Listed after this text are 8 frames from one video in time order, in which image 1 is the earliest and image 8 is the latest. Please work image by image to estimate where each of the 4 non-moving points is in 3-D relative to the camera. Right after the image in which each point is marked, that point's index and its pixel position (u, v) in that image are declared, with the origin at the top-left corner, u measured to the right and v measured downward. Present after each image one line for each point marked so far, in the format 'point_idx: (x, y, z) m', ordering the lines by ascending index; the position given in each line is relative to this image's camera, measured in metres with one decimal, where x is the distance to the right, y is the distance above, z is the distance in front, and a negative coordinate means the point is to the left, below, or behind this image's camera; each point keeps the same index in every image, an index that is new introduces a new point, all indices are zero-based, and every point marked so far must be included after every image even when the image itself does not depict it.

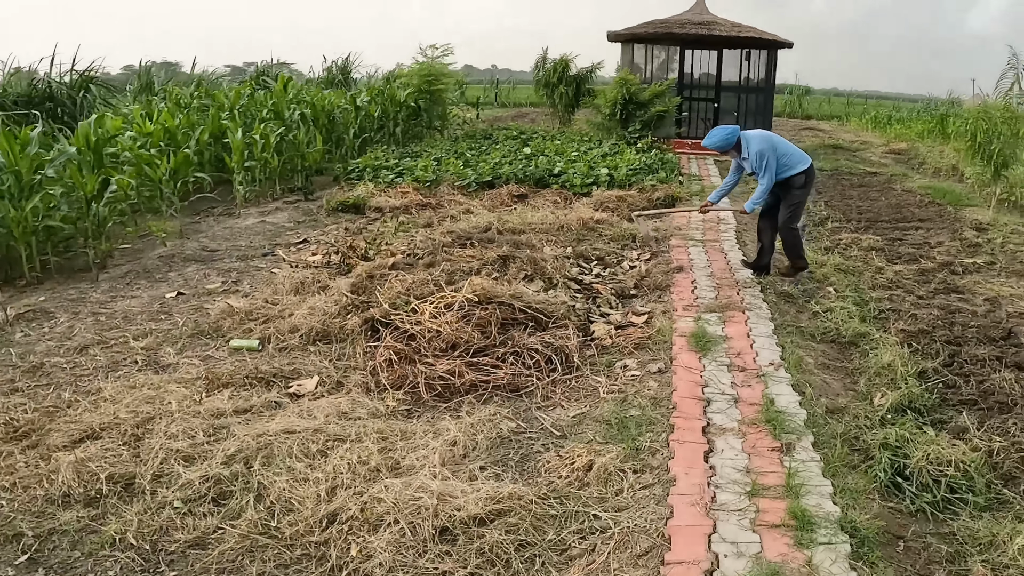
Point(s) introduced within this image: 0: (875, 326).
0: (+1.4, -0.2, +4.2) m
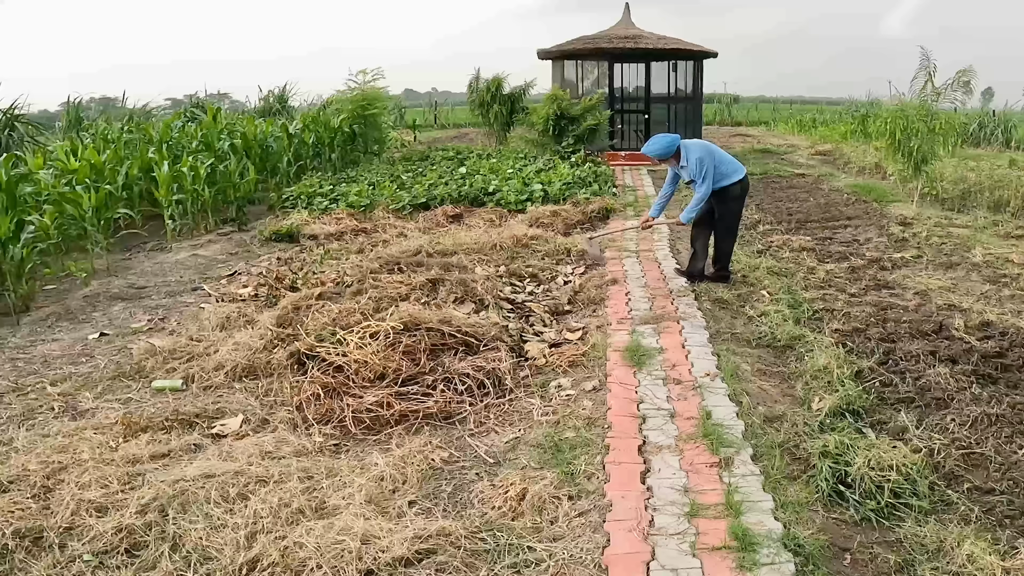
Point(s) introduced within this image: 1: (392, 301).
0: (+1.2, -0.2, +4.2) m
1: (-0.4, 0.0, +3.9) m
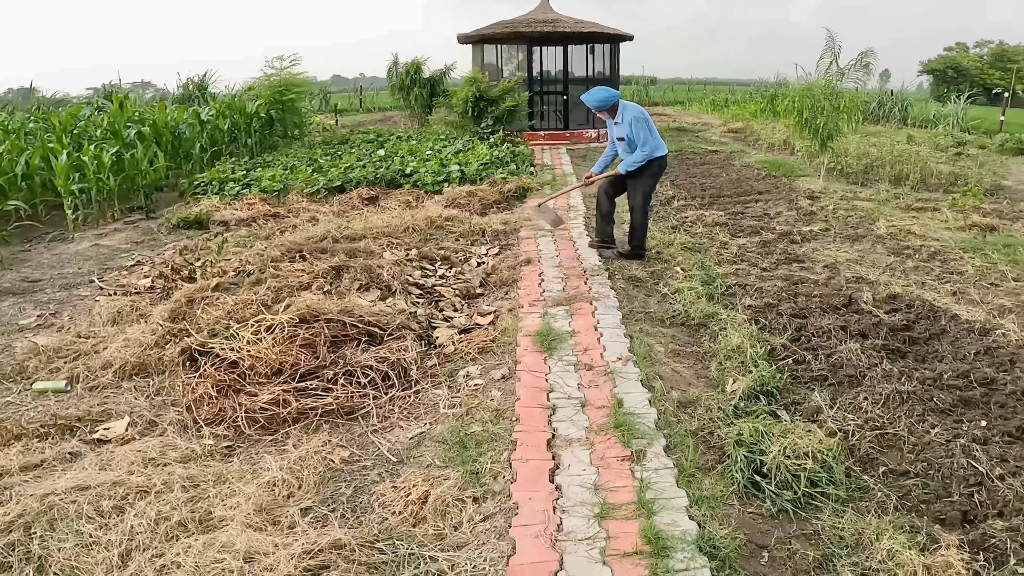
0: (+0.8, -0.1, +4.2) m
1: (-0.8, 0.0, +3.8) m
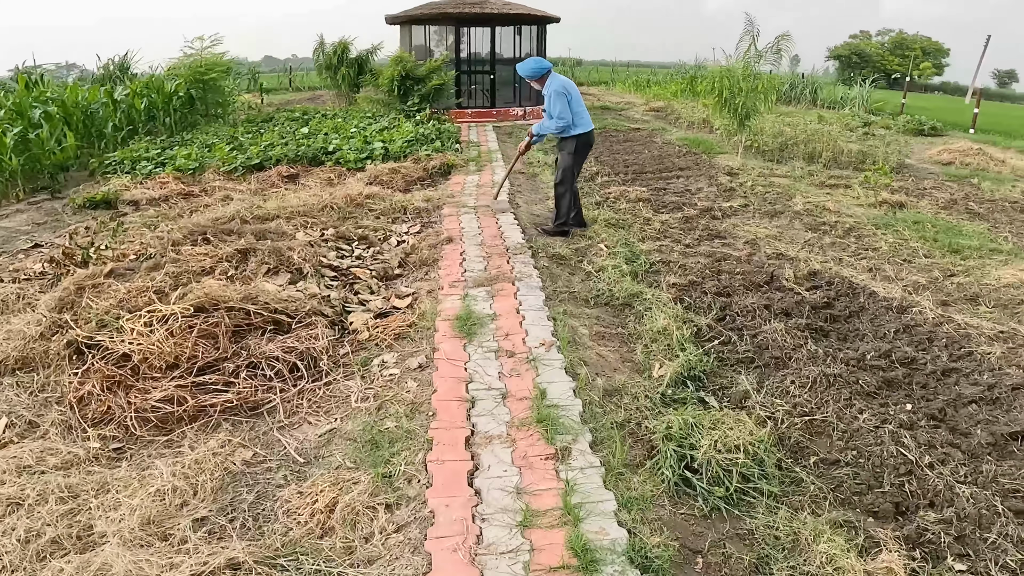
0: (+0.5, 0.0, +4.1) m
1: (-1.0, +0.1, +3.6) m
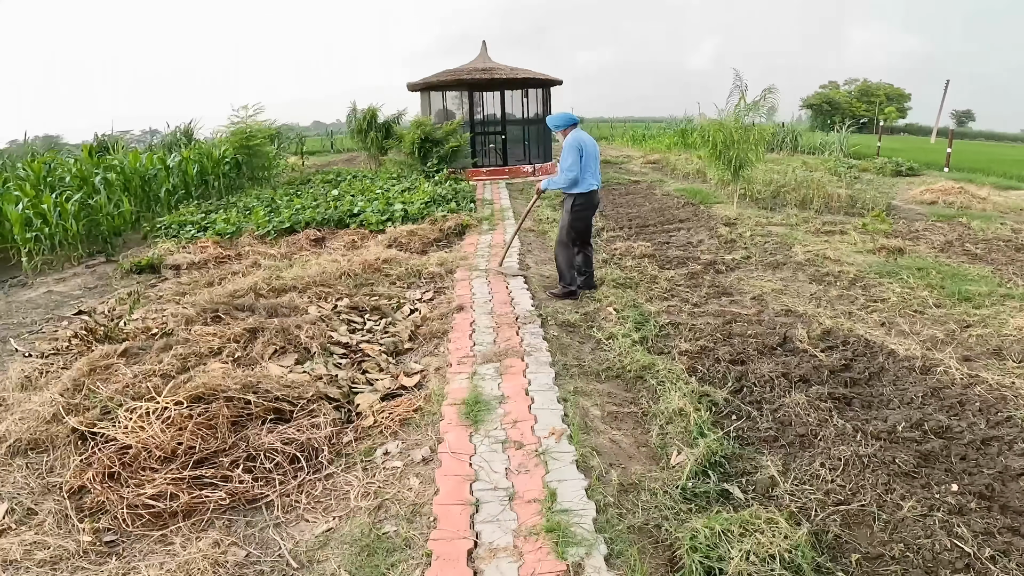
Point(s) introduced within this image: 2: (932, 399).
0: (+0.6, -0.2, +4.0) m
1: (-1.0, -0.2, +3.5) m
2: (+1.1, -0.3, +2.7) m
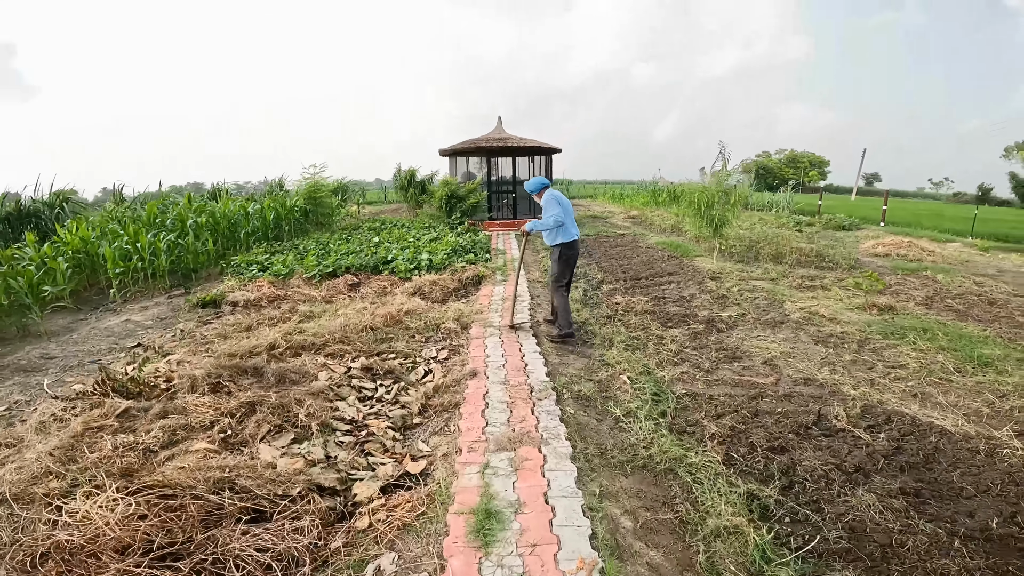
0: (+0.6, -0.5, +3.7) m
1: (-1.0, -0.4, +3.2) m
2: (+1.1, -0.5, +2.4) m
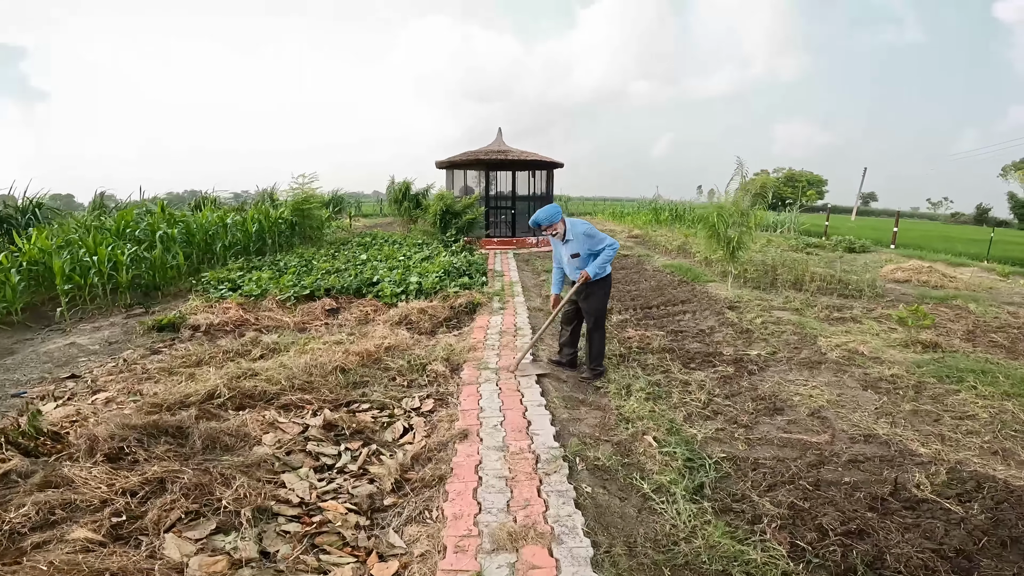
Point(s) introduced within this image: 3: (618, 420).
0: (+0.6, -0.6, +2.9) m
1: (-1.0, -0.5, +2.4) m
2: (+1.1, -0.6, +1.6) m
3: (+0.4, -0.5, +3.9) m
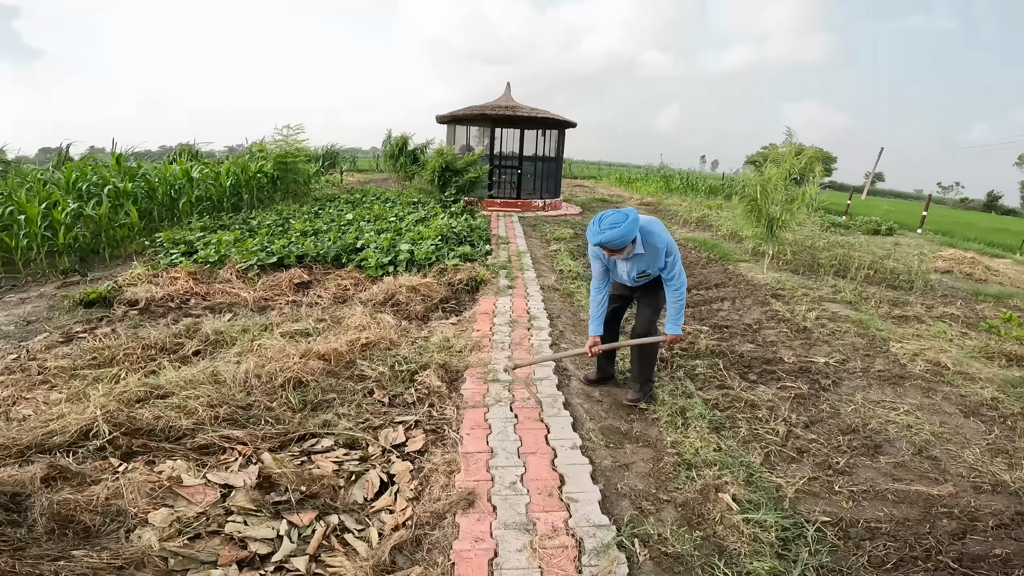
0: (+0.7, -0.6, +1.9) m
1: (-0.9, -0.5, +1.4) m
2: (+1.2, -0.7, +0.6) m
3: (+0.5, -0.5, +2.9) m
